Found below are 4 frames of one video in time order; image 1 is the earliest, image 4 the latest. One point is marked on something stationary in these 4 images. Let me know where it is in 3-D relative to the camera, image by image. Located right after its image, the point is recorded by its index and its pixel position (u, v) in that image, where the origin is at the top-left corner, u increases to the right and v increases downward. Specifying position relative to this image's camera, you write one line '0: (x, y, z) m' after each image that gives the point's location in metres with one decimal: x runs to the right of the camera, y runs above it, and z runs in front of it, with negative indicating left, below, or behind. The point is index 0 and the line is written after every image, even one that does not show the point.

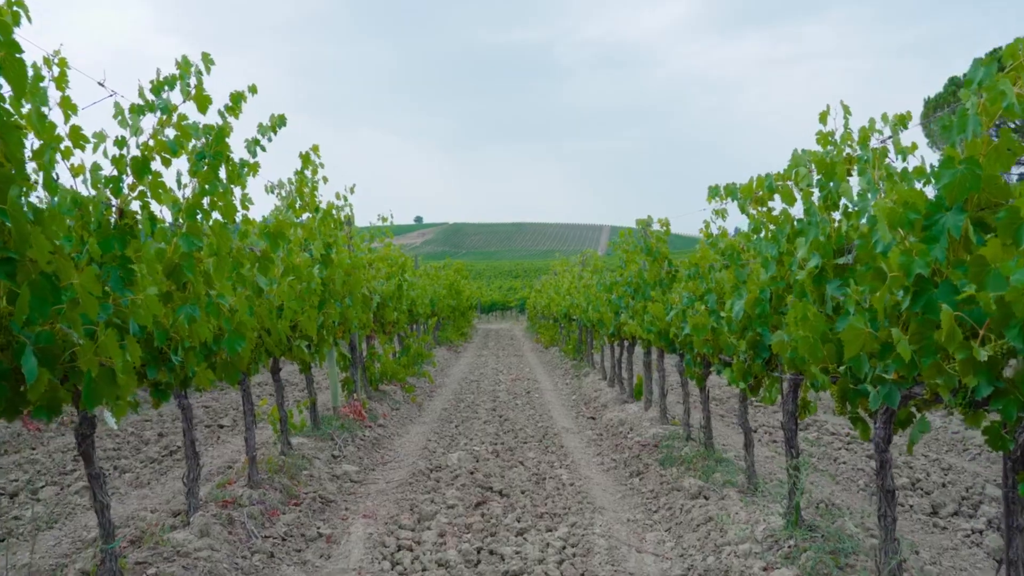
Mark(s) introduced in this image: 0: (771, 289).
0: (+1.9, 0.0, +5.0) m
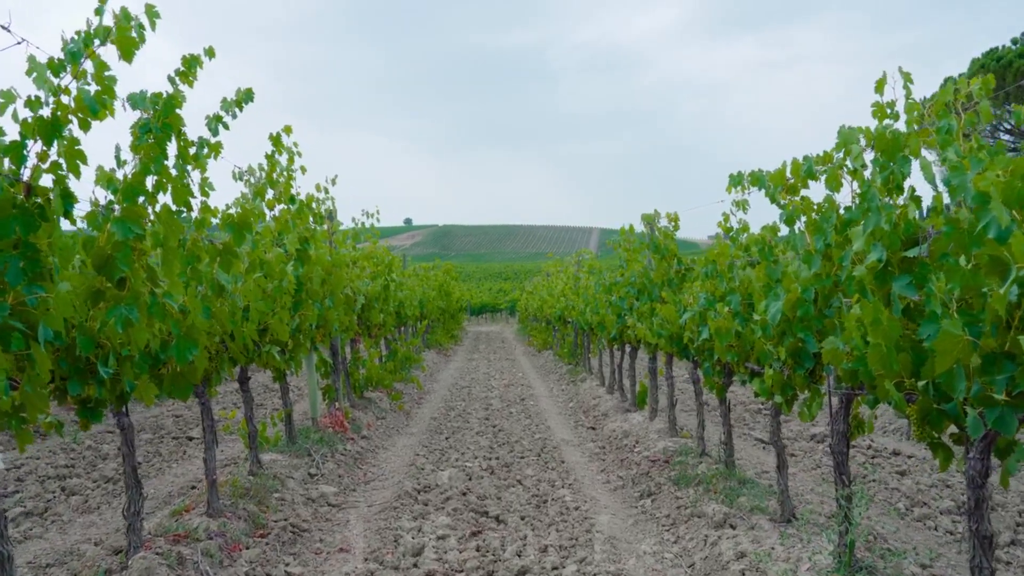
0: (+1.9, 0.0, +4.3) m
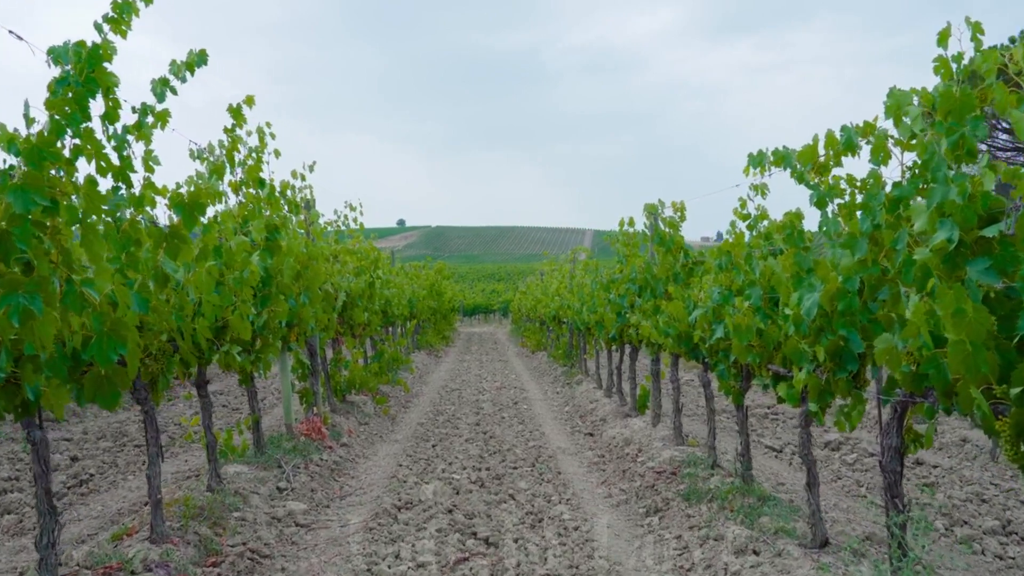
0: (+1.9, +0.1, +3.6) m
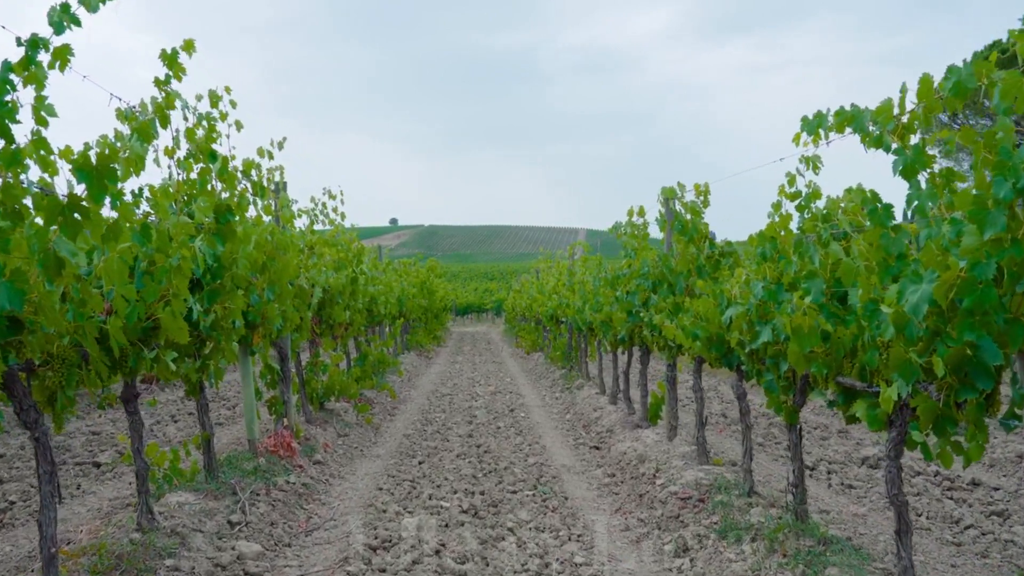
0: (+1.9, +0.1, +2.6) m
